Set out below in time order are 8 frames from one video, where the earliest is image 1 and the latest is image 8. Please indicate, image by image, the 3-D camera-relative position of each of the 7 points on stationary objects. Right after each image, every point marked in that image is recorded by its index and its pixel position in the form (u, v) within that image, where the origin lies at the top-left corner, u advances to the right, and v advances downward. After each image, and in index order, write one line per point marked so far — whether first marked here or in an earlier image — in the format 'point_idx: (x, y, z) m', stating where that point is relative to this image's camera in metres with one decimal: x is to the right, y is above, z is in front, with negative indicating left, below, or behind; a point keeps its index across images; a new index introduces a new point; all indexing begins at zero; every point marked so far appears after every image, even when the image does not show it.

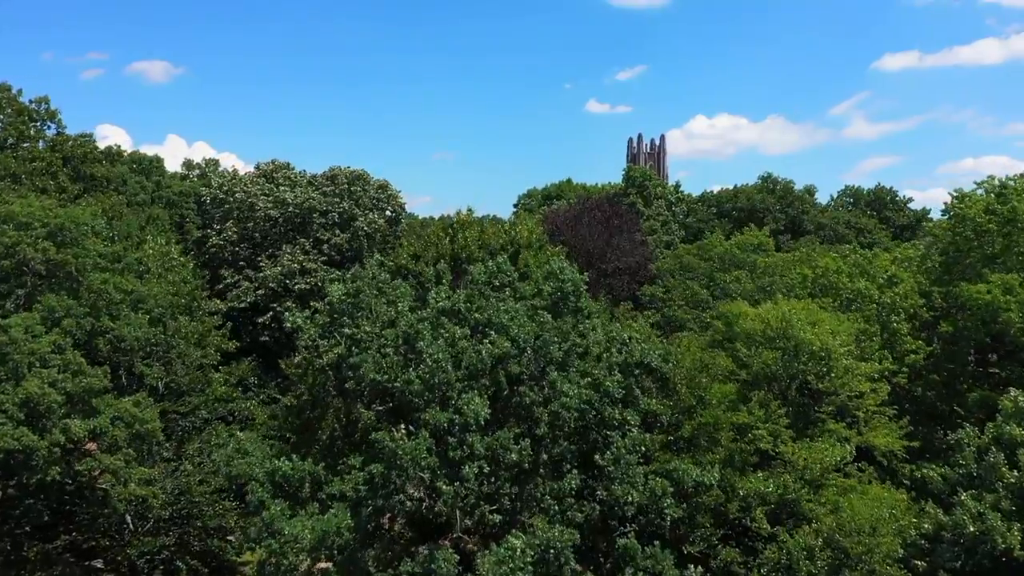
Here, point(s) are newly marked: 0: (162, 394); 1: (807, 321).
0: (-7.8, -2.4, +18.2) m
1: (+5.0, -0.6, +14.0) m
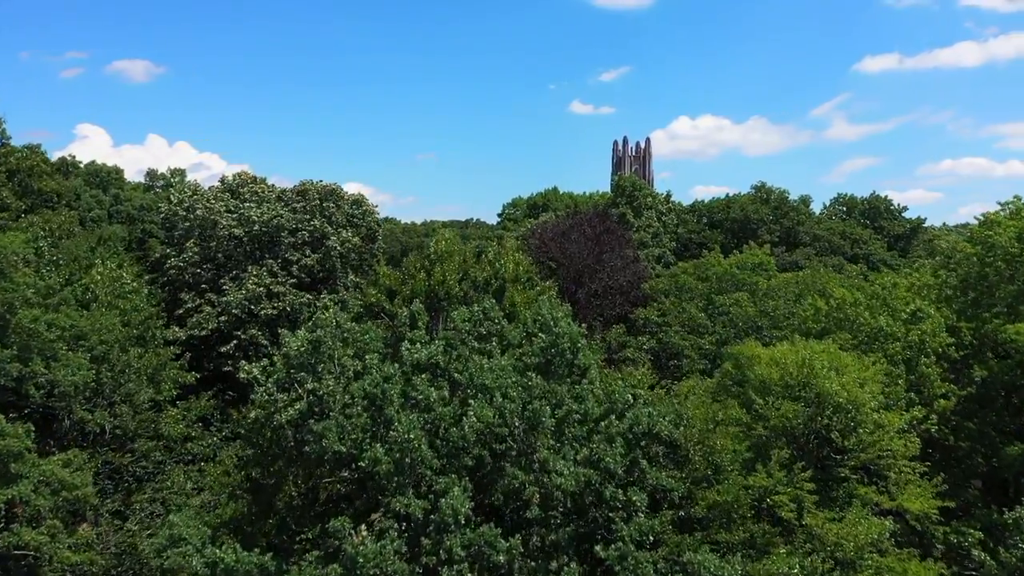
0: (-8.1, -3.0, +16.4) m
1: (+4.8, -1.2, +12.4) m
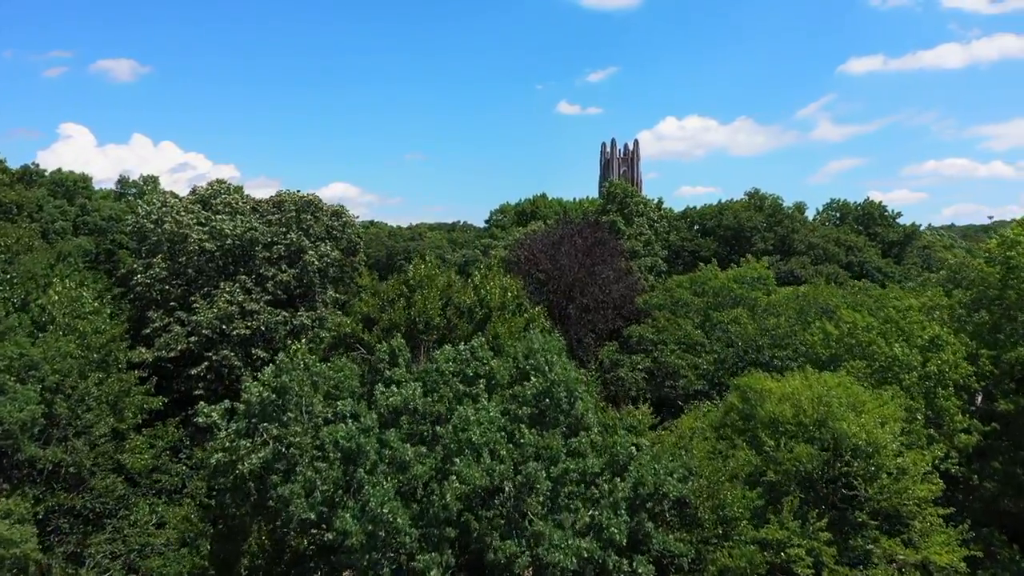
0: (-8.3, -3.5, +15.1) m
1: (+4.6, -1.6, +11.4) m
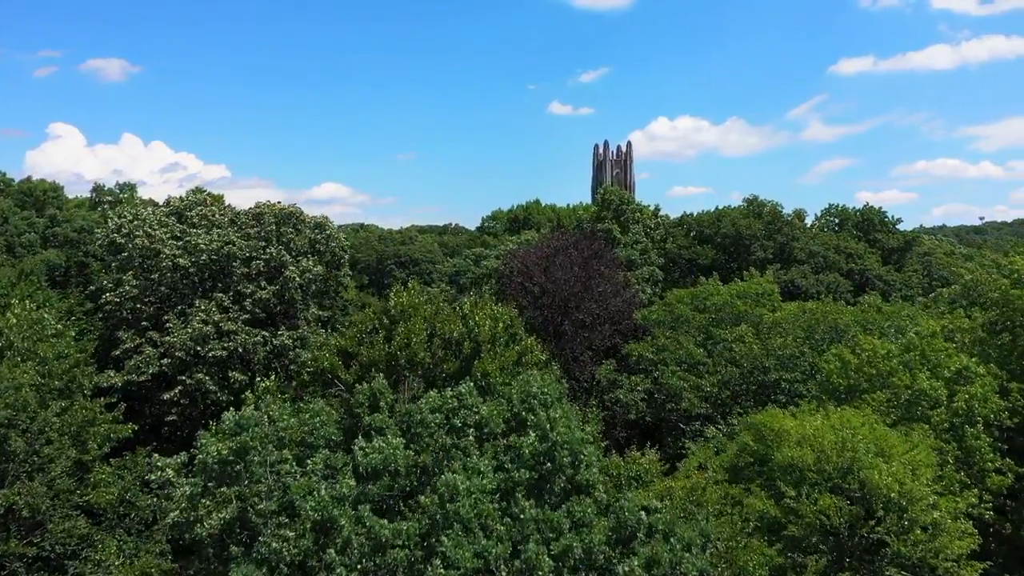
0: (-8.5, -3.9, +13.9) m
1: (+4.6, -2.1, +10.3) m
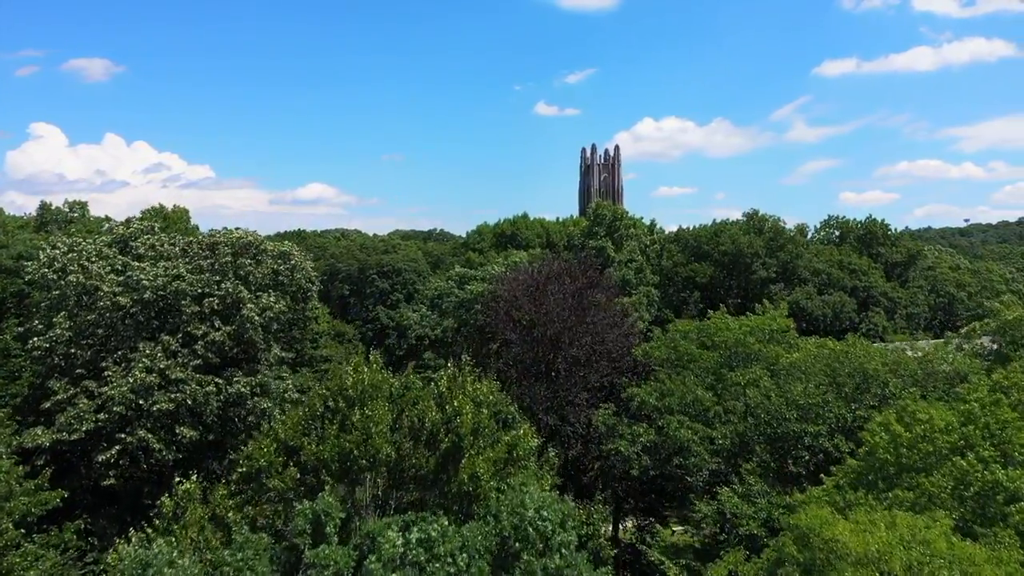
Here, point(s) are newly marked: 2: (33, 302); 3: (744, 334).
0: (-8.6, -4.8, +11.6) m
1: (+4.4, -2.9, +8.2) m
2: (-10.9, -0.3, +18.6) m
3: (+5.6, -1.2, +19.8) m
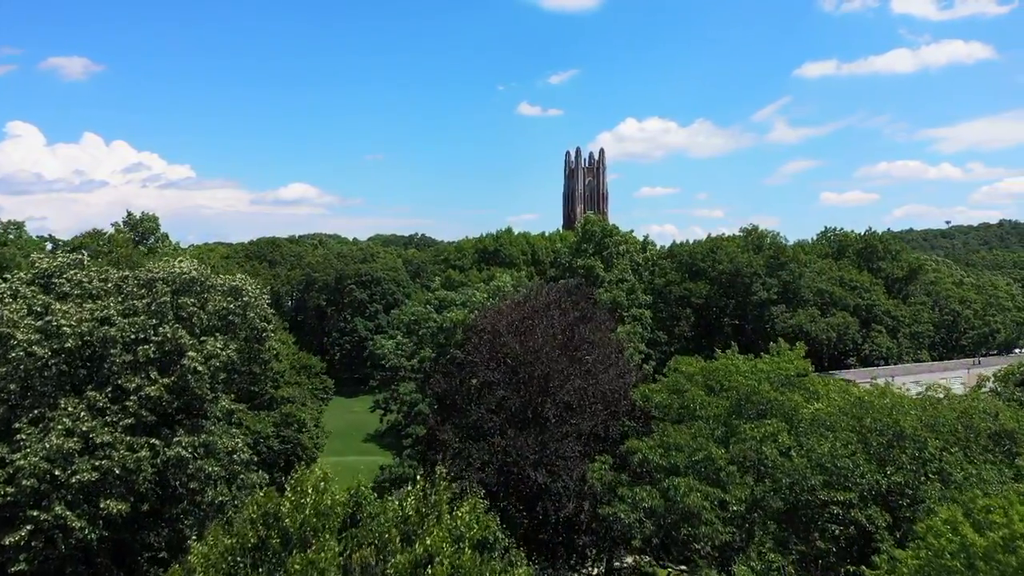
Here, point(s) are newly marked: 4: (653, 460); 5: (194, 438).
0: (-8.8, -5.6, +9.1) m
1: (+4.3, -3.7, +6.0) m
2: (-11.2, -1.1, +16.1) m
3: (+5.2, -2.0, +17.6) m
4: (+2.8, -3.4, +16.5) m
5: (-6.0, -2.8, +15.3) m
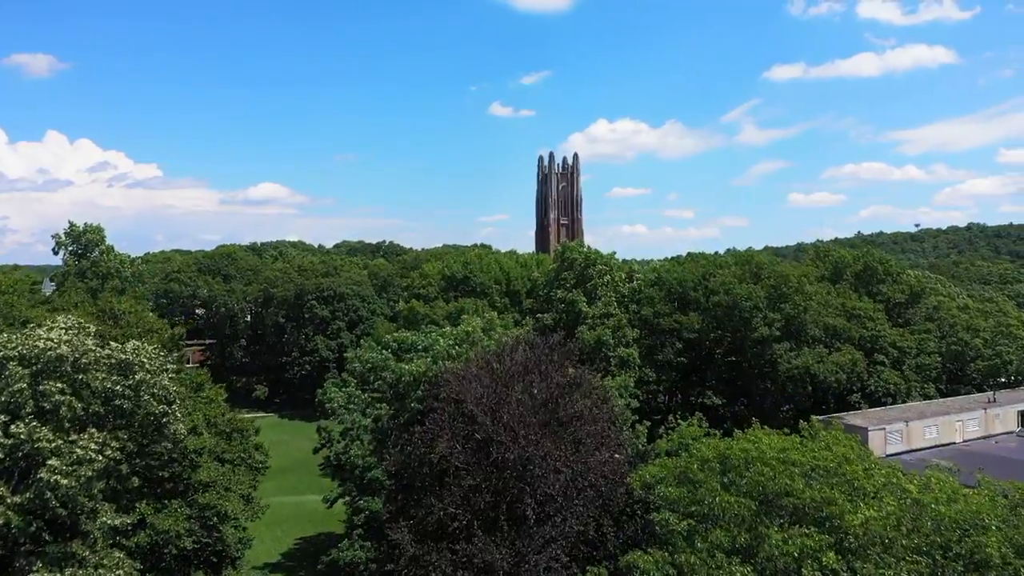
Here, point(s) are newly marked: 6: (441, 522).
0: (-9.0, -6.8, +5.2) m
1: (+4.2, -4.9, +2.5) m
2: (-11.7, -2.4, +12.1) m
3: (+4.7, -3.2, +14.1) m
4: (+2.4, -4.6, +13.0) m
5: (-6.4, -4.0, +11.4) m
6: (-1.3, -4.3, +15.4) m
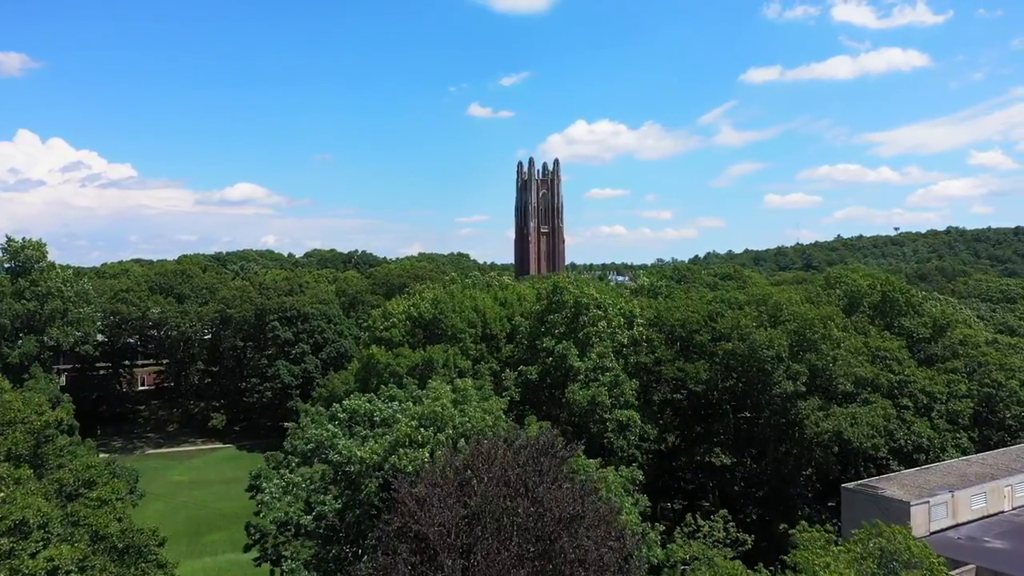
0: (-9.1, -8.2, +0.6) m
1: (+4.2, -6.3, -1.7) m
2: (-12.0, -3.7, +7.4) m
3: (+4.4, -4.6, +9.9) m
4: (+2.1, -6.0, +8.7) m
5: (-6.6, -5.4, +6.9) m
6: (-1.7, -5.7, +11.0) m
